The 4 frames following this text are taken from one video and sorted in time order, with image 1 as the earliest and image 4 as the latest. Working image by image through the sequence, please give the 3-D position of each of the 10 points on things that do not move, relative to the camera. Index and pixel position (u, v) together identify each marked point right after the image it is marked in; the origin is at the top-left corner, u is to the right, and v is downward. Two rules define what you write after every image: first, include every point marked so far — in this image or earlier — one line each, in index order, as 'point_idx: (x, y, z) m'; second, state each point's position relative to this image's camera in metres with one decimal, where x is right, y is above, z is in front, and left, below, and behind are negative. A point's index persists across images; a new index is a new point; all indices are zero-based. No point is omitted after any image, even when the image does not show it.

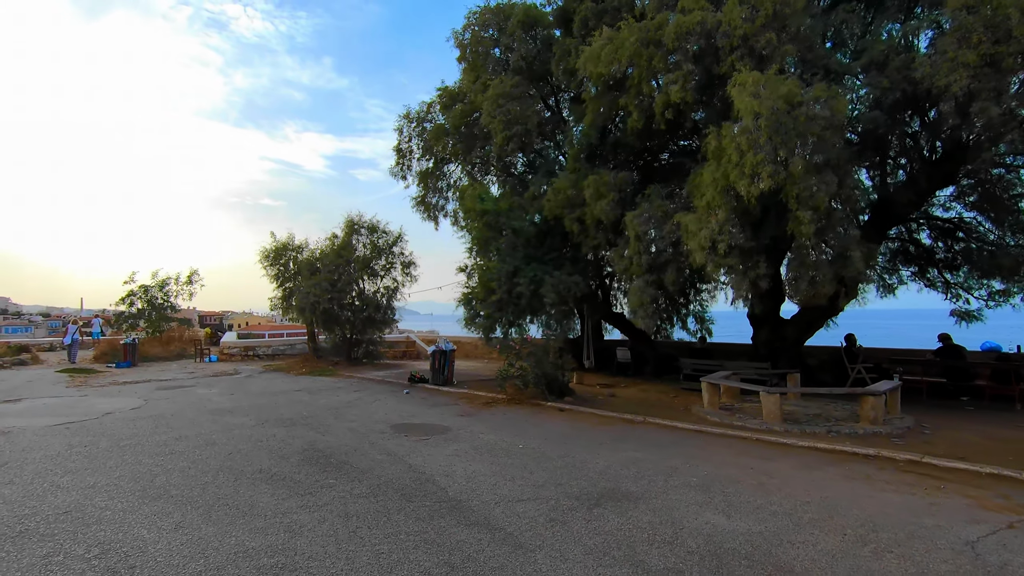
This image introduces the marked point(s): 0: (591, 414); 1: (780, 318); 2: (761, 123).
0: (+1.4, -2.3, +9.7) m
1: (+6.4, -0.7, +12.9) m
2: (+3.3, +2.1, +7.1) m
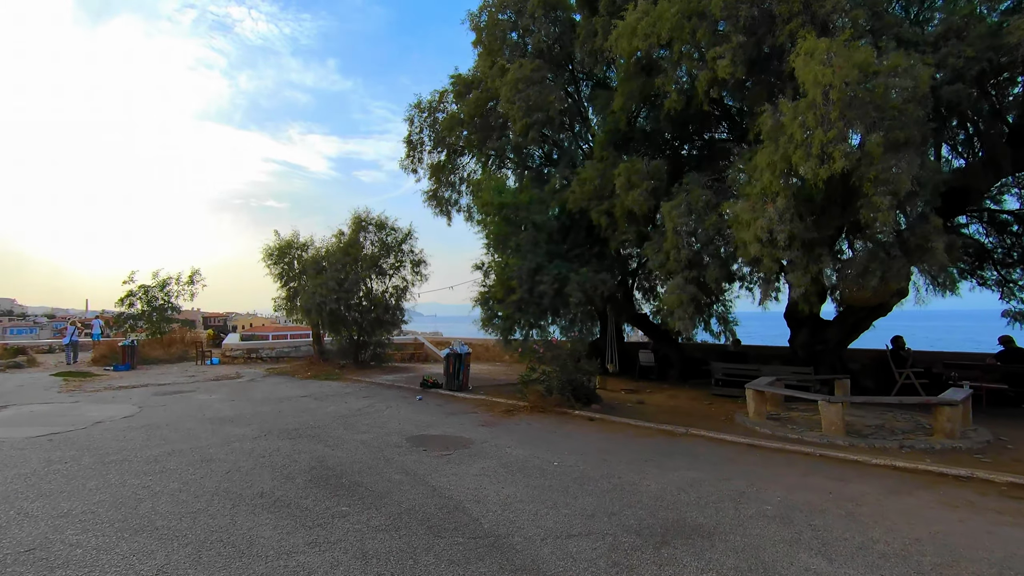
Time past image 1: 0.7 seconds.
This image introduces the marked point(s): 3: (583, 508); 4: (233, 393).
0: (+1.9, -2.2, +8.8) m
1: (+6.8, -0.7, +12.0) m
2: (+3.7, +2.2, +6.2) m
3: (+0.7, -2.0, +5.0) m
4: (-6.5, -2.4, +12.6) m
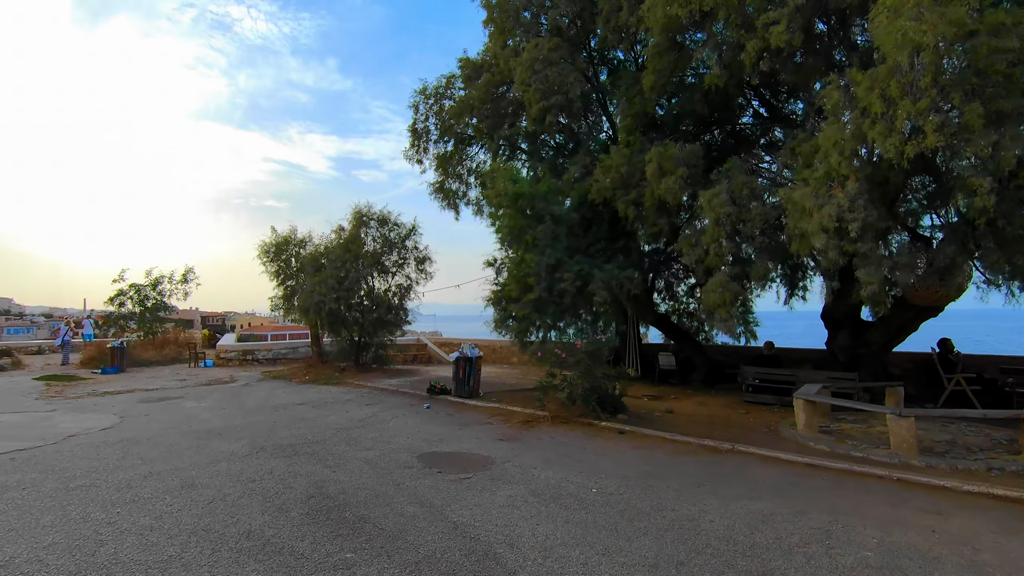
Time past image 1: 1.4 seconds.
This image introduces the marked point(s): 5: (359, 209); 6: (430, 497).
0: (+2.2, -2.2, +7.9) m
1: (+7.2, -0.6, +11.1) m
2: (+4.0, +2.2, +5.3) m
3: (+1.0, -2.0, +4.1) m
4: (-6.1, -2.4, +11.7) m
5: (-4.6, +2.4, +16.5) m
6: (-0.8, -2.1, +5.5) m
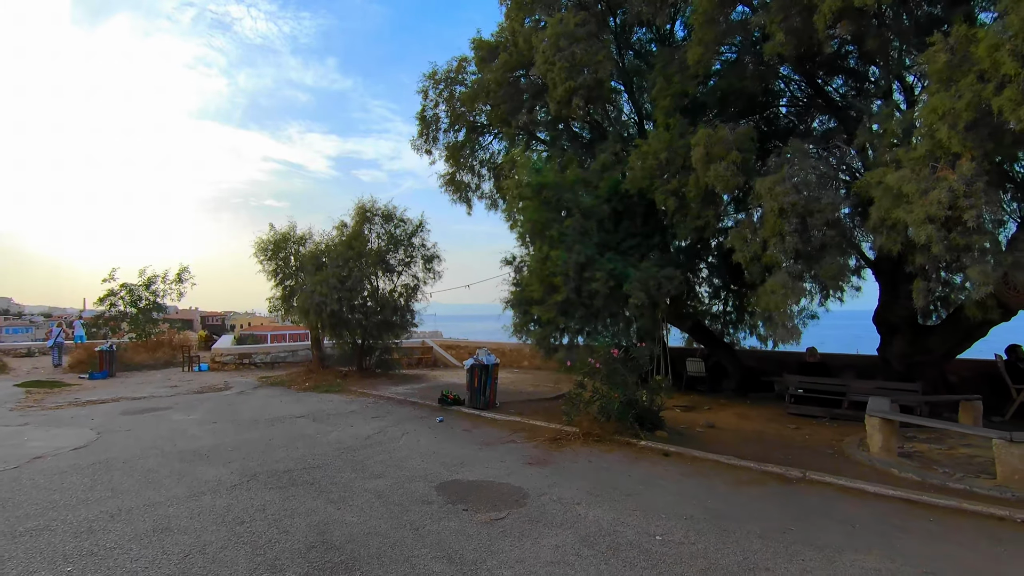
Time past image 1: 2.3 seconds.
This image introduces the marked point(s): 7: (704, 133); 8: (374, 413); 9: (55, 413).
0: (+2.6, -2.2, +6.8) m
1: (+7.5, -0.7, +10.0) m
2: (+4.4, +2.2, +4.2) m
3: (+1.4, -2.0, +3.0) m
4: (-5.8, -2.4, +10.6) m
5: (-4.2, +2.4, +15.4) m
6: (-0.4, -2.1, +4.4) m
7: (+2.8, +2.2, +7.8) m
8: (-2.6, -2.4, +10.2) m
9: (-8.9, -2.4, +10.6) m
